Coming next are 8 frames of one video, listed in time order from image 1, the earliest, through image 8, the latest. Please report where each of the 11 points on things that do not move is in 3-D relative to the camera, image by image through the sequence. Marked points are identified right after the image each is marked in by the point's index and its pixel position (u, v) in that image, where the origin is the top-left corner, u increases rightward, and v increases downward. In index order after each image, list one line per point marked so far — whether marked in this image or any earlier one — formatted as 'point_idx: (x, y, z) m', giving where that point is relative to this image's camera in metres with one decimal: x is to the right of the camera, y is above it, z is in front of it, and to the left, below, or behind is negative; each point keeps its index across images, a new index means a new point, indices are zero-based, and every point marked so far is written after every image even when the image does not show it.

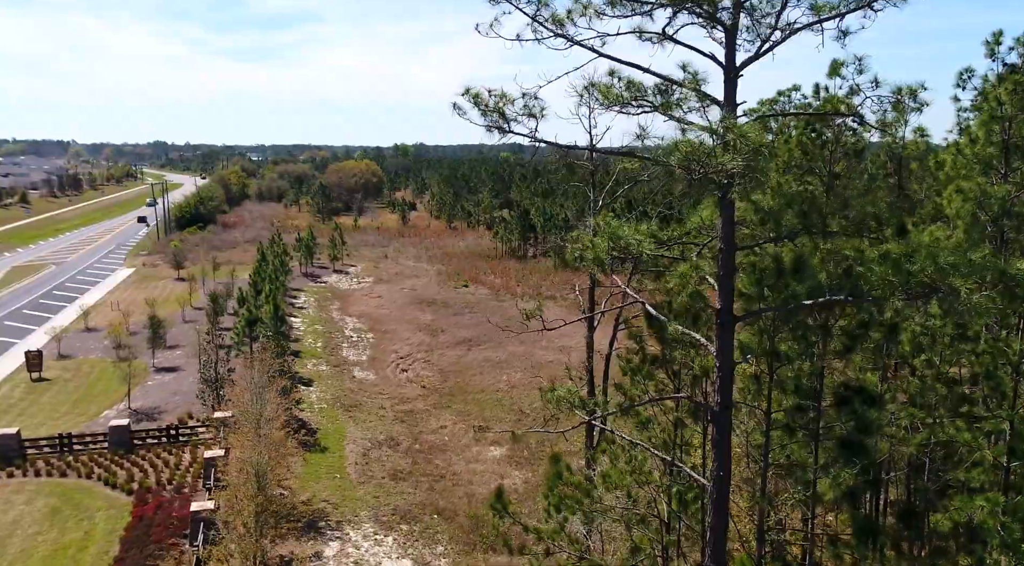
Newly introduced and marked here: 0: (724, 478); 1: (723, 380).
0: (+2.6, -2.4, +10.2) m
1: (+2.5, -1.1, +9.8) m
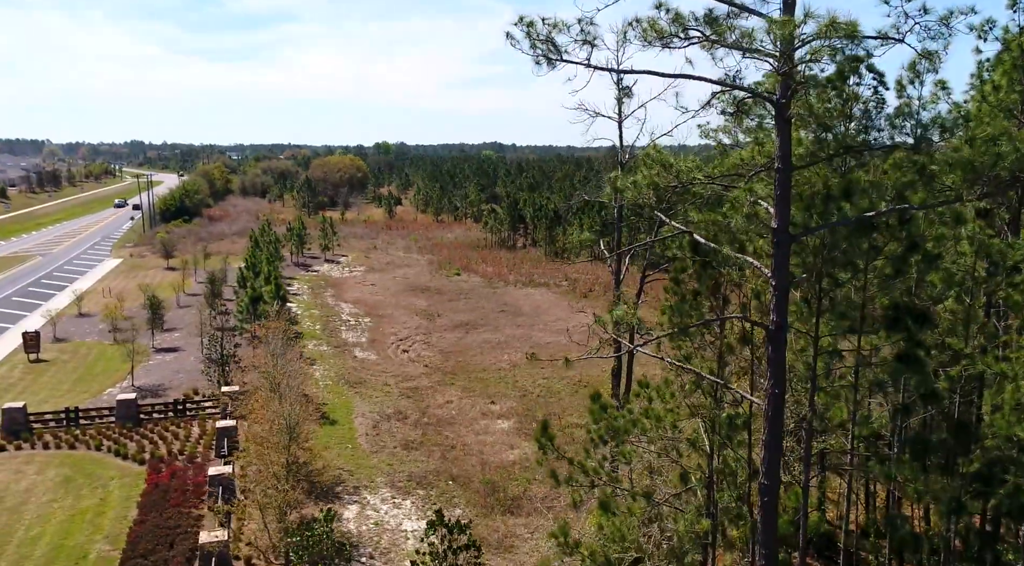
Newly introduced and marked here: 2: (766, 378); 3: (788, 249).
0: (+3.3, -1.4, +10.4) m
1: (+3.2, -0.1, +10.0) m
2: (+3.2, -1.2, +10.5) m
3: (+3.4, +0.4, +10.1) m
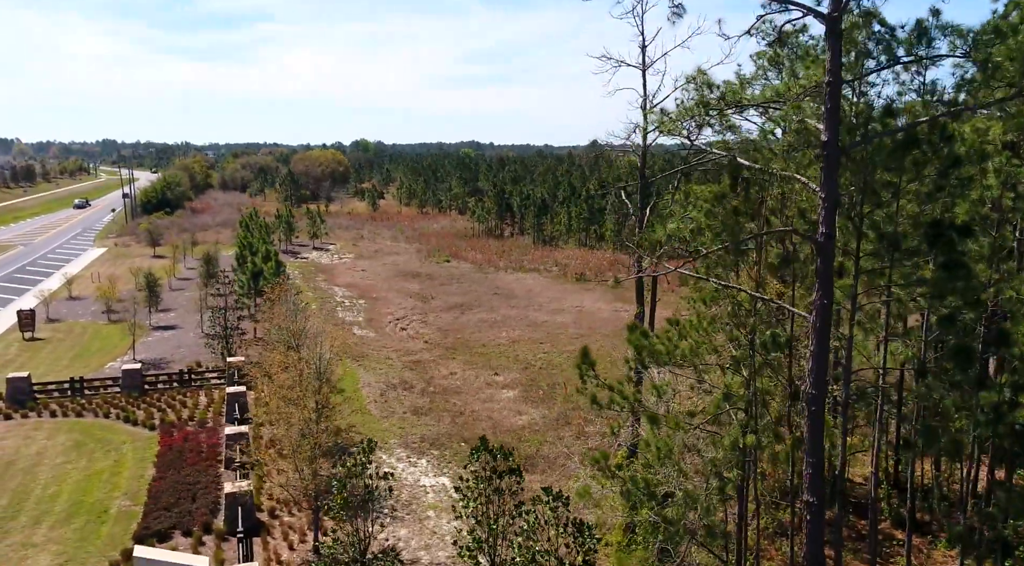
0: (+4.1, -0.3, +10.7) m
1: (+4.0, +1.0, +10.3) m
2: (+3.9, -0.1, +10.8) m
3: (+4.1, +1.5, +10.4) m
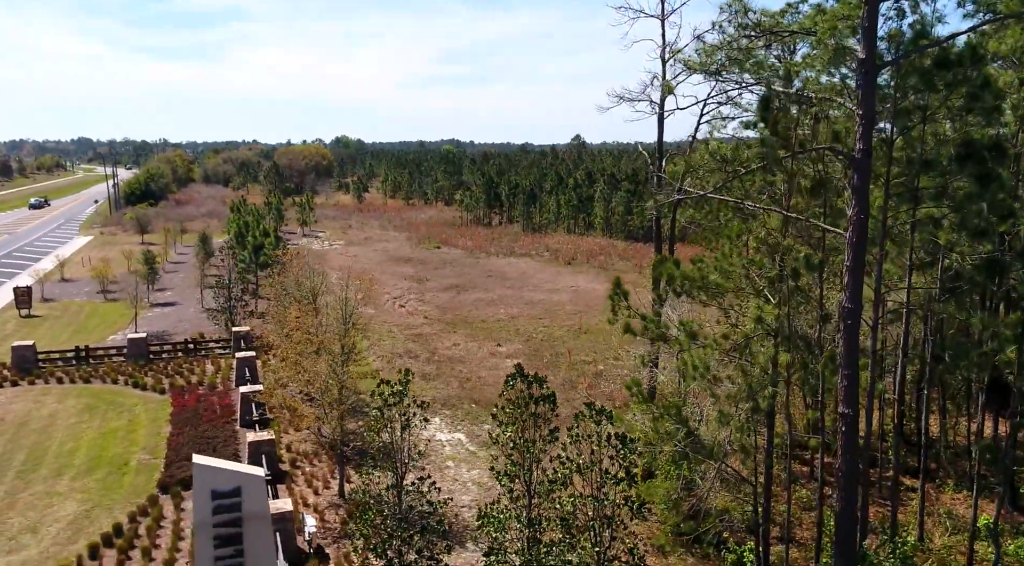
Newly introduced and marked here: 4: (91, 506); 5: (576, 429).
0: (+4.7, +0.8, +11.0) m
1: (+4.6, +2.1, +10.6) m
2: (+4.5, +1.0, +11.1) m
3: (+4.7, +2.6, +10.7) m
4: (-8.9, -4.7, +17.4) m
5: (+0.9, -2.2, +12.3) m
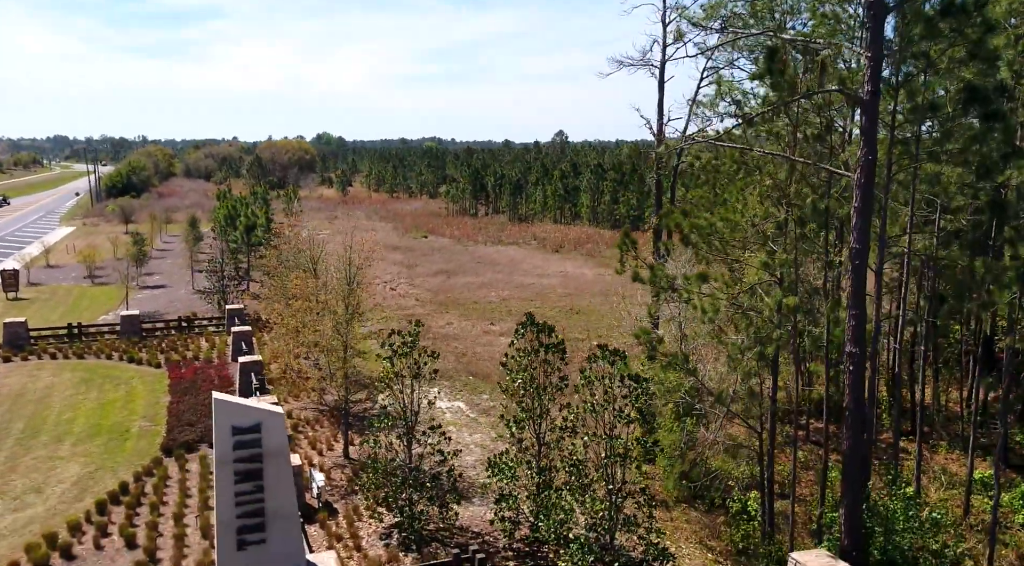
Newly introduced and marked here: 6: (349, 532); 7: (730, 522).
0: (+4.9, +1.6, +11.2) m
1: (+4.8, +2.9, +10.8) m
2: (+4.7, +1.8, +11.4) m
3: (+4.9, +3.4, +11.0) m
4: (-8.8, -3.9, +17.4) m
5: (+1.1, -1.4, +12.5) m
6: (-2.7, -4.2, +14.0) m
7: (+3.9, -4.3, +15.1) m
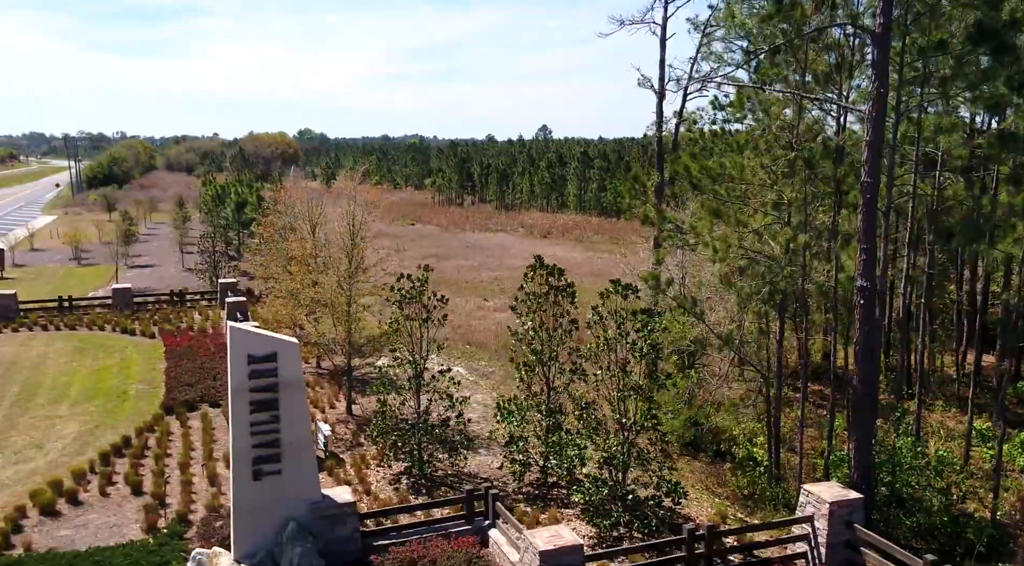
0: (+5.1, +2.6, +11.3) m
1: (+5.0, +3.8, +10.9) m
2: (+4.9, +2.7, +11.4) m
3: (+5.1, +4.4, +11.0) m
4: (-8.7, -3.0, +17.2) m
5: (+1.3, -0.4, +12.5) m
6: (-2.6, -3.3, +13.9) m
7: (+4.1, -3.4, +15.2) m
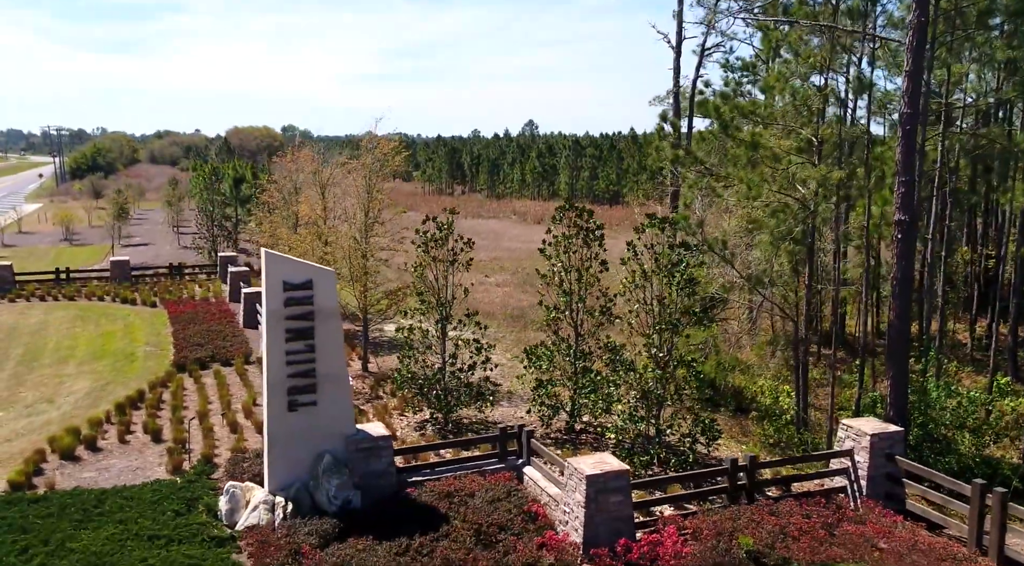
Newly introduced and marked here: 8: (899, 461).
0: (+5.6, +3.5, +11.2) m
1: (+5.5, +4.7, +10.8) m
2: (+5.4, +3.7, +11.3) m
3: (+5.6, +5.3, +10.9) m
4: (-8.3, -2.0, +16.9) m
5: (+1.8, +0.5, +12.3) m
6: (-2.2, -2.4, +13.7) m
7: (+4.5, -2.5, +15.1) m
8: (+5.0, -2.3, +10.8) m
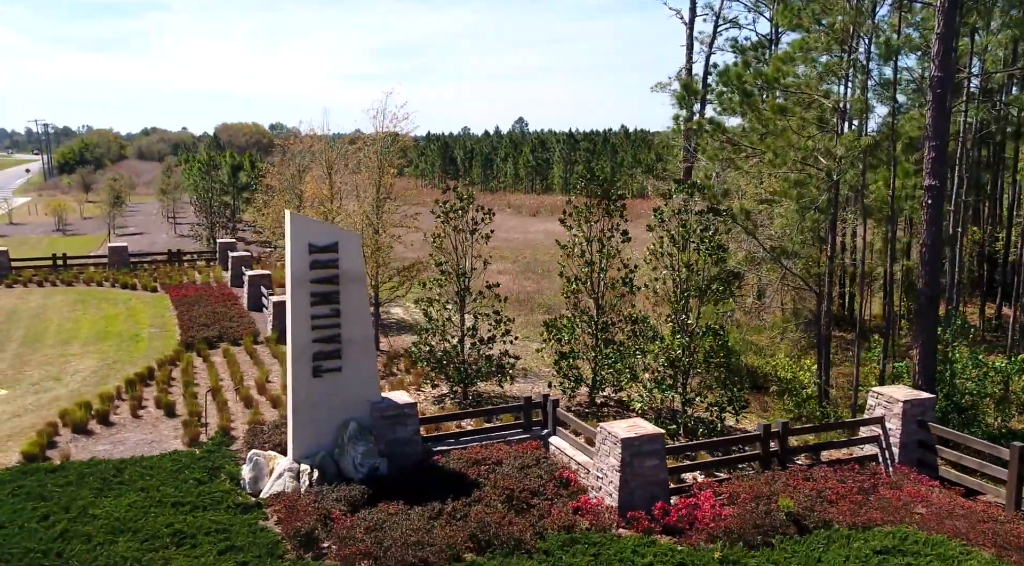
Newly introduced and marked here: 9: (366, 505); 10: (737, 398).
0: (+5.9, +3.9, +11.0) m
1: (+5.8, +5.2, +10.6) m
2: (+5.8, +4.1, +11.2) m
3: (+5.9, +5.7, +10.8) m
4: (-8.0, -1.6, +16.6) m
5: (+2.1, +0.9, +12.1) m
6: (-1.8, -1.9, +13.5) m
7: (+4.8, -2.0, +15.0) m
8: (+5.4, -1.8, +10.6) m
9: (-1.6, -2.5, +9.3) m
10: (+3.2, -1.6, +11.7) m
